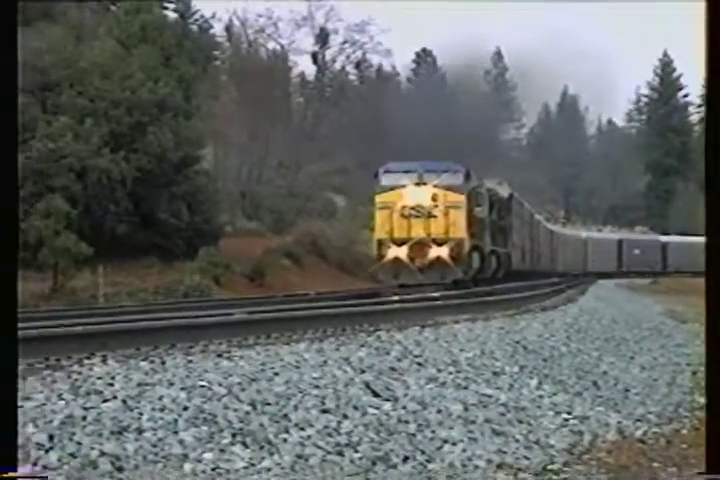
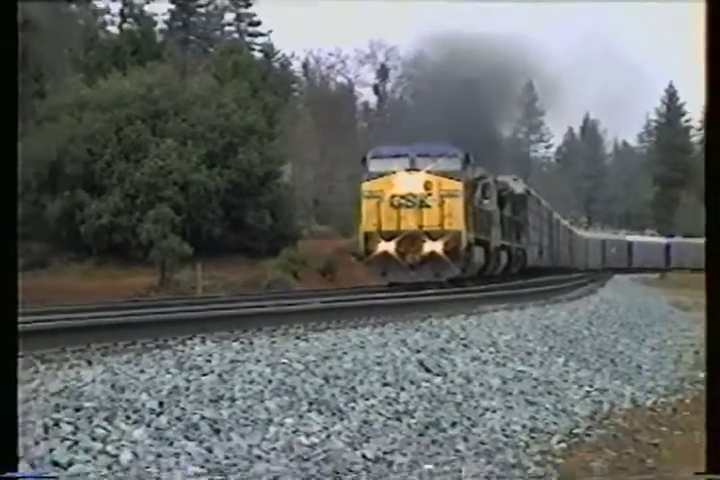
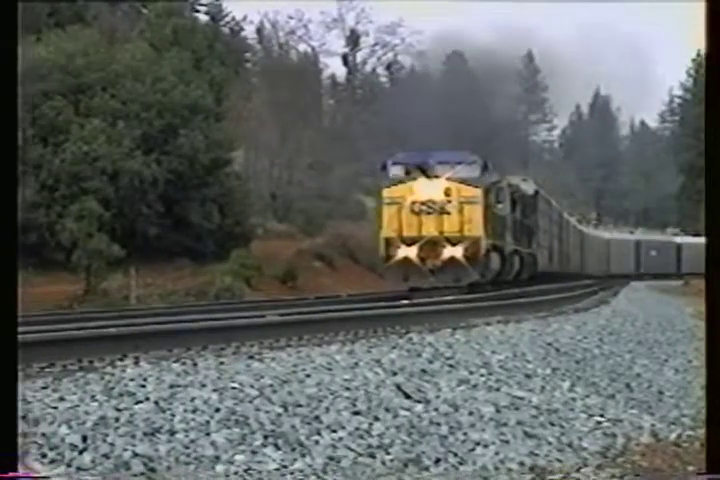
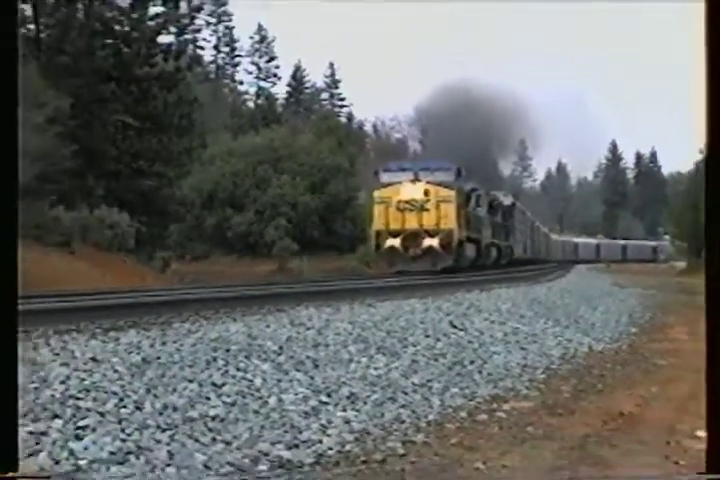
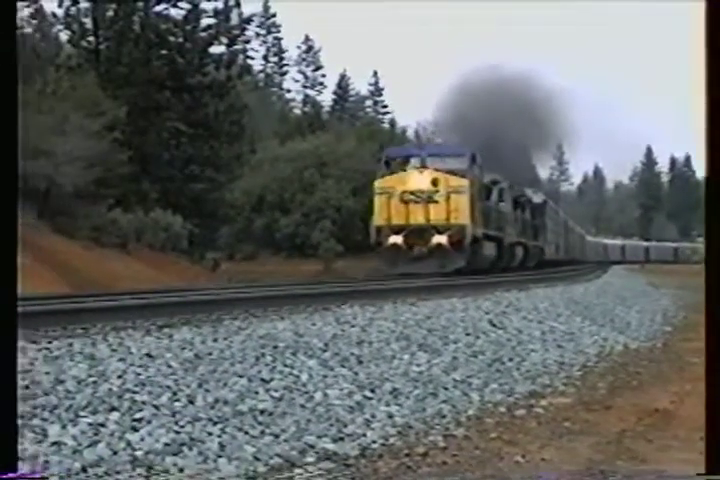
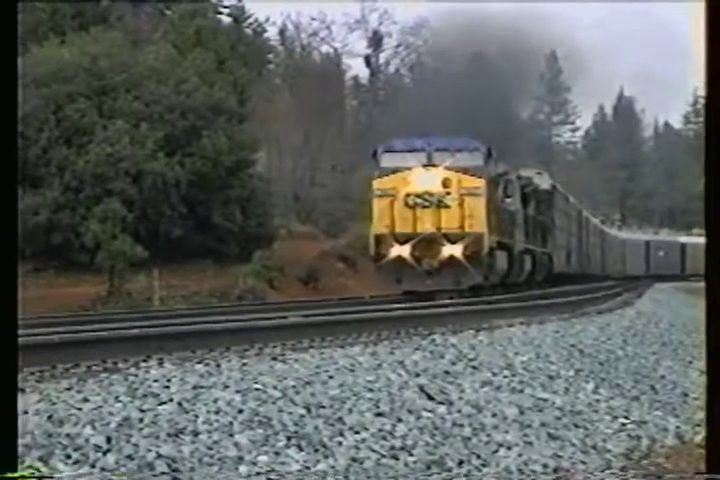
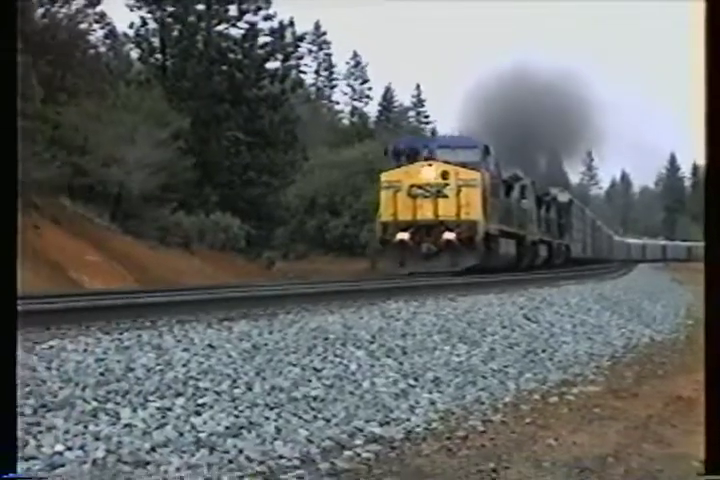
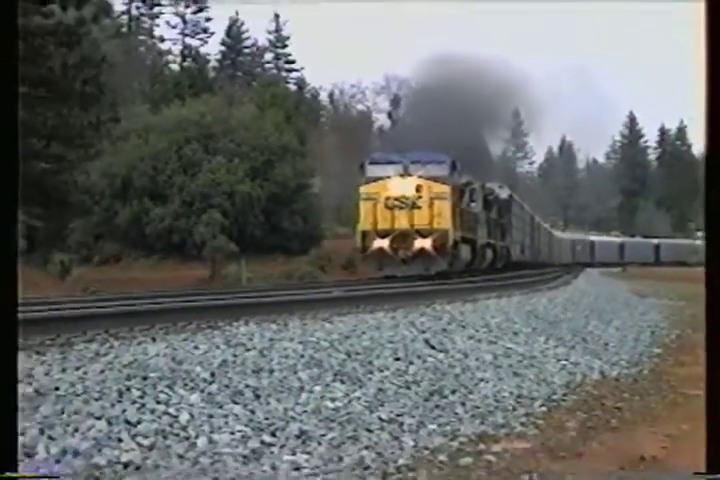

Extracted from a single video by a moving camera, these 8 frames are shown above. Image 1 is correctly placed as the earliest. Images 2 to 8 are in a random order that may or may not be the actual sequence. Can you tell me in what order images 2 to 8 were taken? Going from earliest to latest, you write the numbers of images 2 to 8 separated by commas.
3, 6, 2, 8, 4, 5, 7
